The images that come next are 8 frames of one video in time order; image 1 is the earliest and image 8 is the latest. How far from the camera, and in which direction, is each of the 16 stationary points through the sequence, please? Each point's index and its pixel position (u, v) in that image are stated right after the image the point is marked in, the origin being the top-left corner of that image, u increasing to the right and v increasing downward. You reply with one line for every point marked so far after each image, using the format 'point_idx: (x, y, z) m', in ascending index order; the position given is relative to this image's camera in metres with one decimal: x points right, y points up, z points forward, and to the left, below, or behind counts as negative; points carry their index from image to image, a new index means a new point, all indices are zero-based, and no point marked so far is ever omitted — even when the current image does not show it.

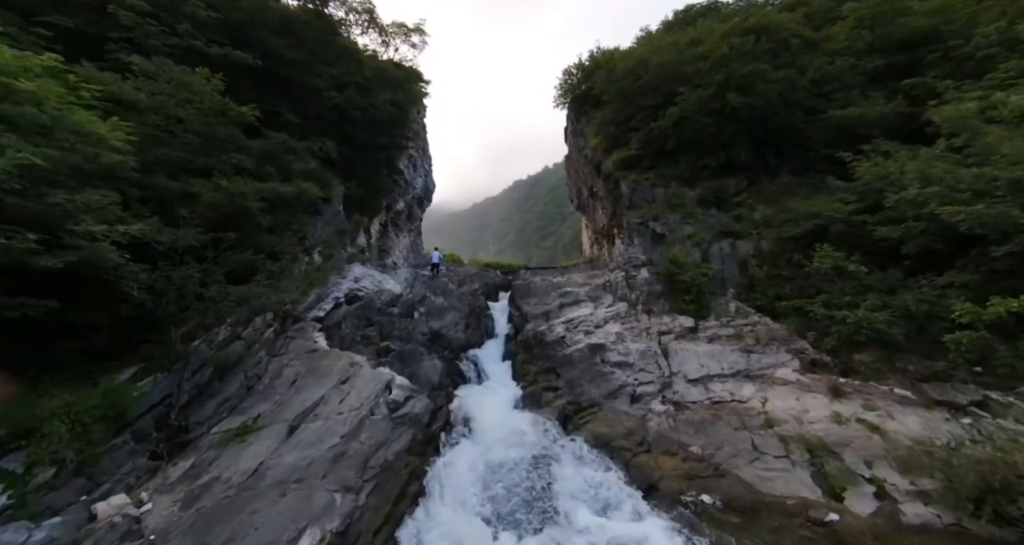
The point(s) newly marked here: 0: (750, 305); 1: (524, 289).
0: (+7.5, -1.1, +13.1) m
1: (+0.5, -0.8, +17.8) m
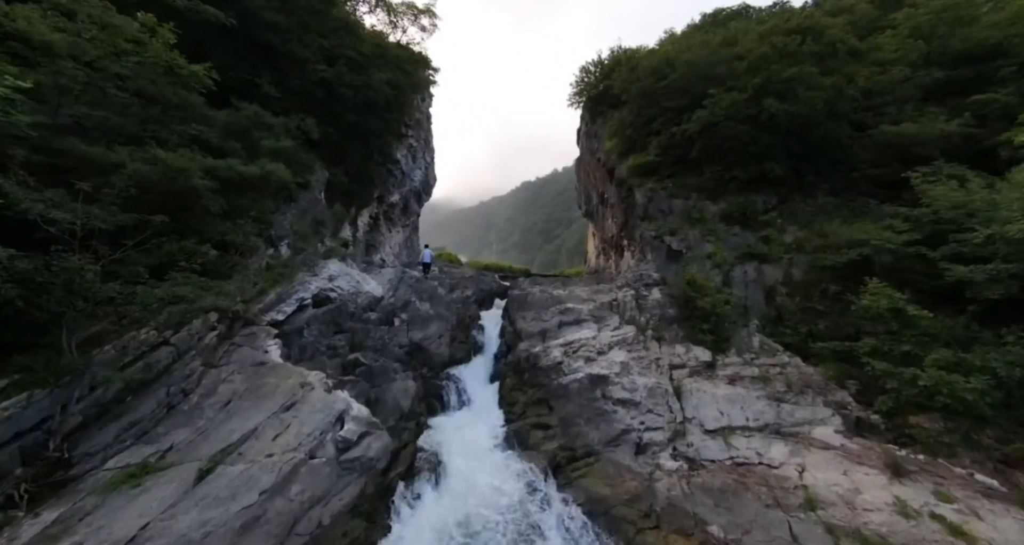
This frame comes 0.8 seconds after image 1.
0: (+7.3, -1.9, +11.4) m
1: (+0.3, -1.1, +16.1) m
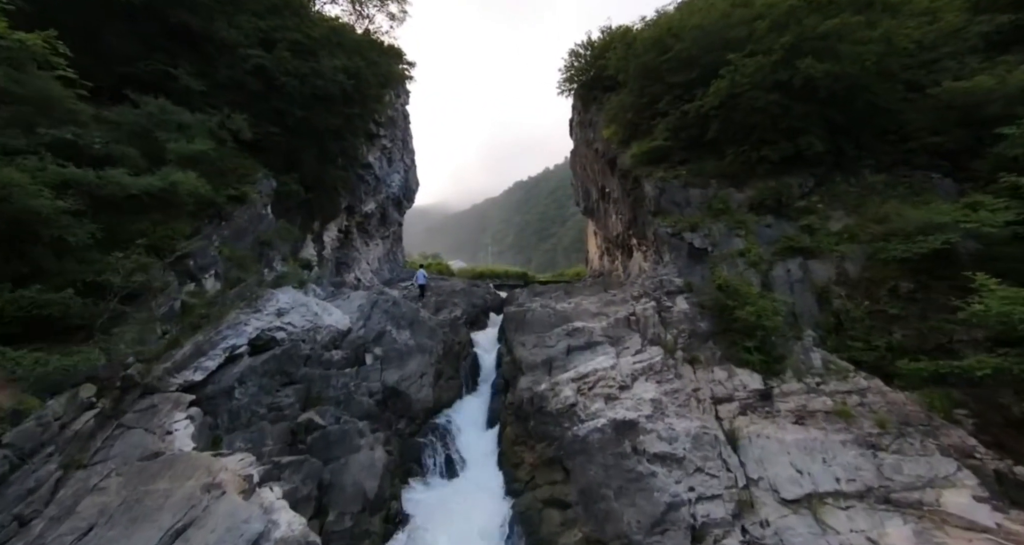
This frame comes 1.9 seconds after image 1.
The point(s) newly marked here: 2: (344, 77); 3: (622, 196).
0: (+7.3, -1.9, +9.1) m
1: (+0.2, -1.5, +13.7) m
2: (-5.1, +5.9, +12.6) m
3: (+4.8, +3.3, +18.1) m
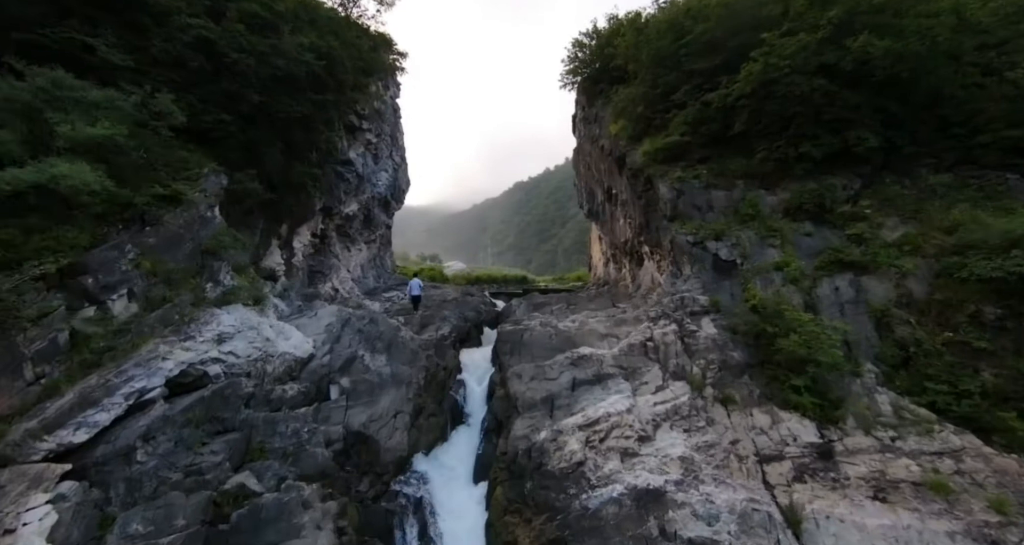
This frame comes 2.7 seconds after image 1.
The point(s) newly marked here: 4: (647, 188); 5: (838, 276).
0: (+7.1, -2.3, +7.2) m
1: (+0.1, -1.9, +11.9) m
2: (-5.2, +5.6, +10.8) m
3: (+4.6, +2.9, +16.3) m
4: (+4.9, +3.0, +14.9) m
5: (+7.4, -0.1, +9.5) m
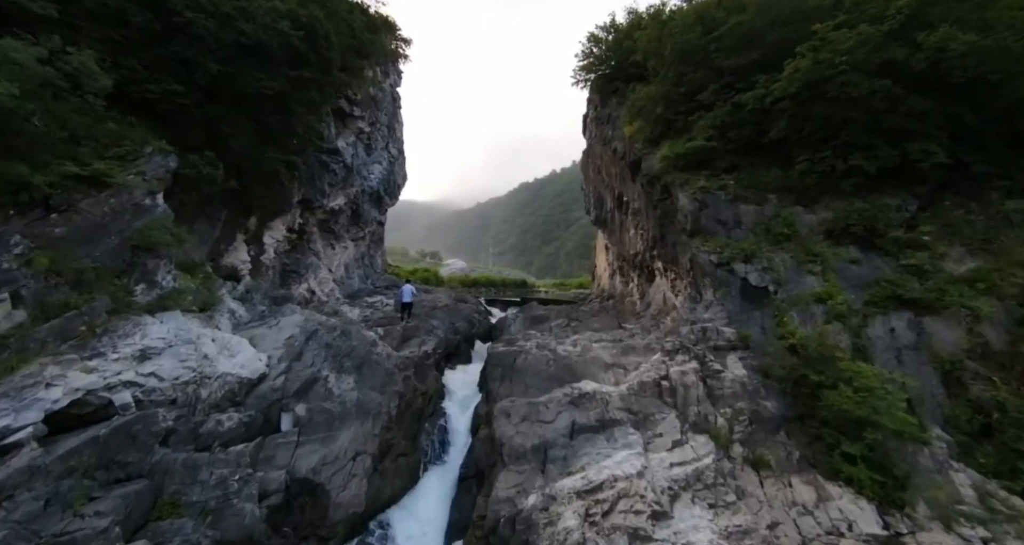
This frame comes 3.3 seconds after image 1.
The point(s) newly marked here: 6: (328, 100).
0: (+6.9, -3.0, +5.7) m
1: (-0.1, -2.3, +10.4) m
2: (-5.0, +5.5, +9.3) m
3: (+4.7, +2.3, +14.8) m
4: (+4.9, +2.4, +13.3) m
5: (+7.3, -0.8, +7.9) m
6: (-5.6, +5.3, +12.8) m
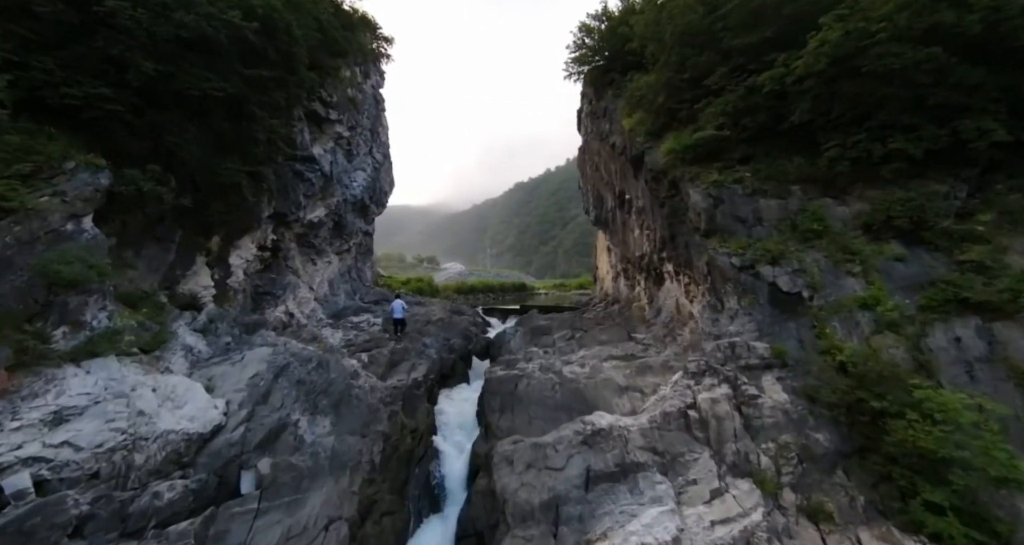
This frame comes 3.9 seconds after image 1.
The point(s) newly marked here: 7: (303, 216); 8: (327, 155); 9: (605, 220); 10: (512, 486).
0: (+6.9, -3.0, +4.5) m
1: (-0.1, -2.6, +9.2) m
2: (-5.3, +5.0, +8.1) m
3: (+4.5, +2.2, +13.6) m
4: (+4.7, +2.3, +12.2) m
5: (+7.3, -0.8, +6.8) m
6: (-6.0, +4.8, +11.6) m
7: (-6.9, +1.9, +13.7) m
8: (-6.5, +4.2, +14.7) m
9: (+4.4, +2.5, +19.8) m
10: (0.0, -3.2, +6.2) m
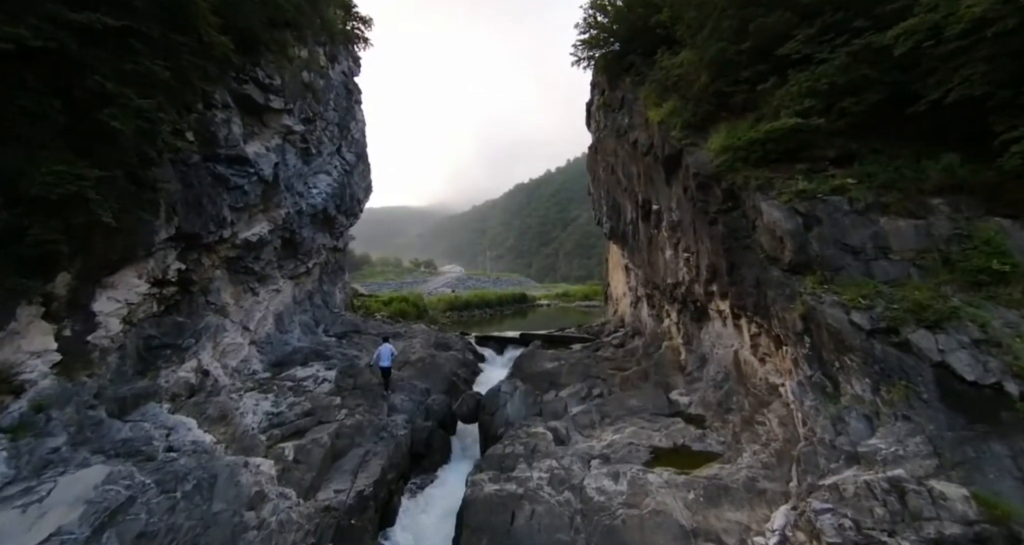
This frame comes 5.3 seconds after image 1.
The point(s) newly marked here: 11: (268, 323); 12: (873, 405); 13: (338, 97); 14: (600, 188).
0: (+6.8, -3.8, +1.1) m
1: (-0.2, -3.5, +5.8) m
2: (-5.4, +4.1, +4.7) m
3: (+4.4, +1.3, +10.2) m
4: (+4.6, +1.4, +8.8) m
5: (+7.2, -1.7, +3.4) m
6: (-6.0, +3.8, +8.3) m
7: (-6.9, +1.0, +10.4) m
8: (-6.6, +3.3, +11.4) m
9: (+4.3, +1.6, +16.5) m
10: (-0.1, -4.0, +2.8) m
11: (-7.1, -1.4, +12.2) m
12: (+4.7, -1.6, +5.1) m
13: (-6.8, +6.9, +16.4) m
14: (+4.0, +3.8, +18.7) m
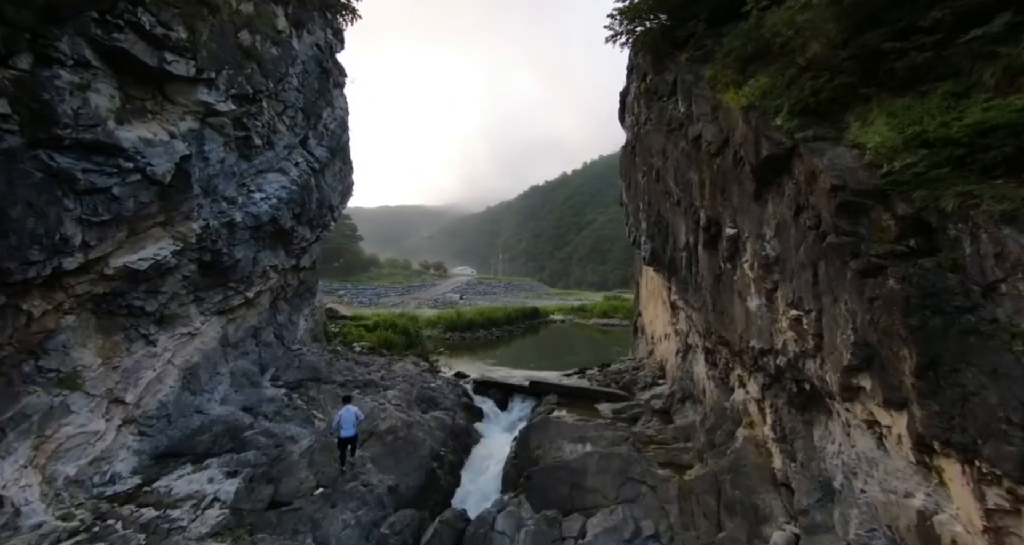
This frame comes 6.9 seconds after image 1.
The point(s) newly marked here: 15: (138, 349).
0: (+6.6, -5.0, -3.0) m
1: (-0.3, -4.4, +1.8) m
2: (-5.3, +3.3, +1.0) m
3: (+4.5, +0.1, +6.2) m
4: (+4.7, +0.3, +4.8) m
5: (+7.1, -2.8, -0.7) m
6: (-5.9, +3.0, +4.5) m
7: (-6.8, +0.2, +6.6) m
8: (-6.4, +2.5, +7.7) m
9: (+4.7, +0.4, +12.4) m
10: (-0.3, -5.0, -1.1) m
11: (-7.0, -2.2, +8.5) m
12: (+4.7, -2.7, +1.1) m
13: (-6.3, +6.1, +12.7) m
14: (+4.4, +2.6, +14.7) m
15: (-7.1, -1.4, +8.0) m
